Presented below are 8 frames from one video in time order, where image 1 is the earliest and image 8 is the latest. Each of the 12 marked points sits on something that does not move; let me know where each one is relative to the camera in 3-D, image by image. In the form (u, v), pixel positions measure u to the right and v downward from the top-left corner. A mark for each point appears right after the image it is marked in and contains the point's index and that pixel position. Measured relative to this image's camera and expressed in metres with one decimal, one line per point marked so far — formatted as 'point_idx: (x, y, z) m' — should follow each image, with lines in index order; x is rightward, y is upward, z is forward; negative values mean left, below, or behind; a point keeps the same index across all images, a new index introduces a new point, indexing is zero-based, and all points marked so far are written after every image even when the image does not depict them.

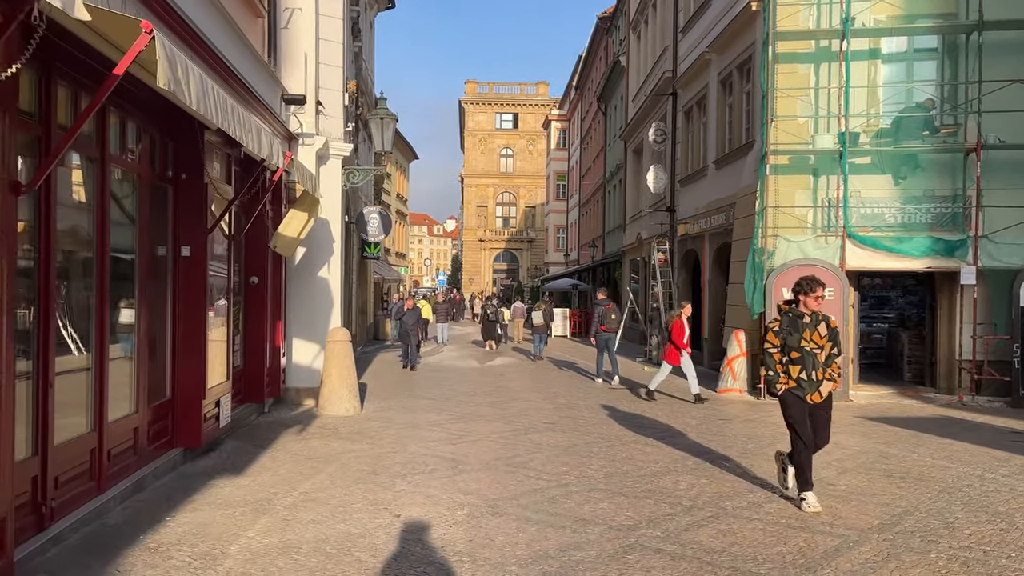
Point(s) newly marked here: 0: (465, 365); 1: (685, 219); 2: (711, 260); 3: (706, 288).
0: (-1.1, -1.7, +18.4) m
1: (+4.0, +1.6, +19.3) m
2: (+4.2, +0.6, +17.2) m
3: (+4.1, 0.0, +17.6) m
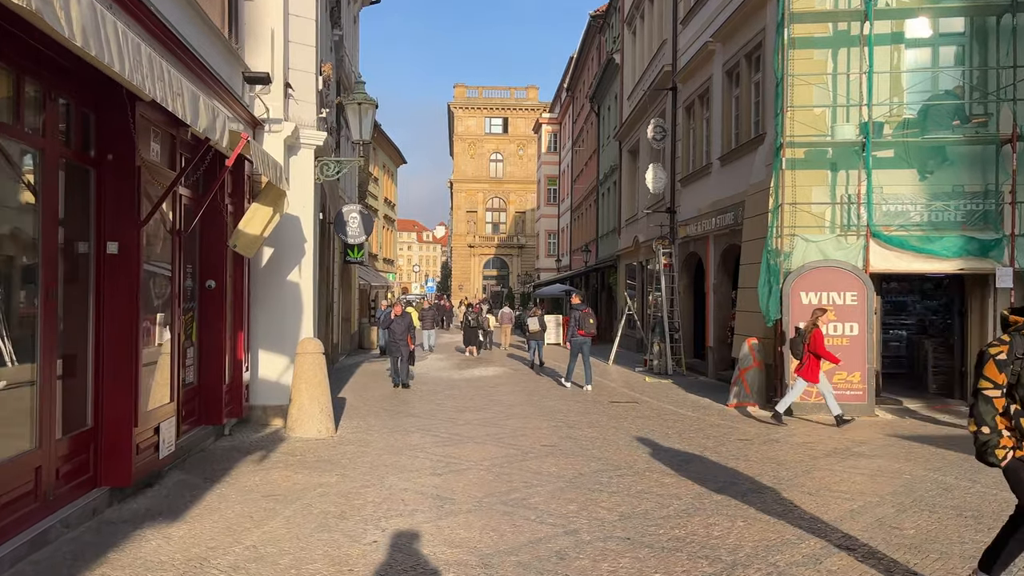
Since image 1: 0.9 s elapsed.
0: (-1.2, -1.8, +17.3) m
1: (+3.9, +1.5, +18.2) m
2: (+4.0, +0.5, +16.1) m
3: (+4.0, -0.1, +16.5) m
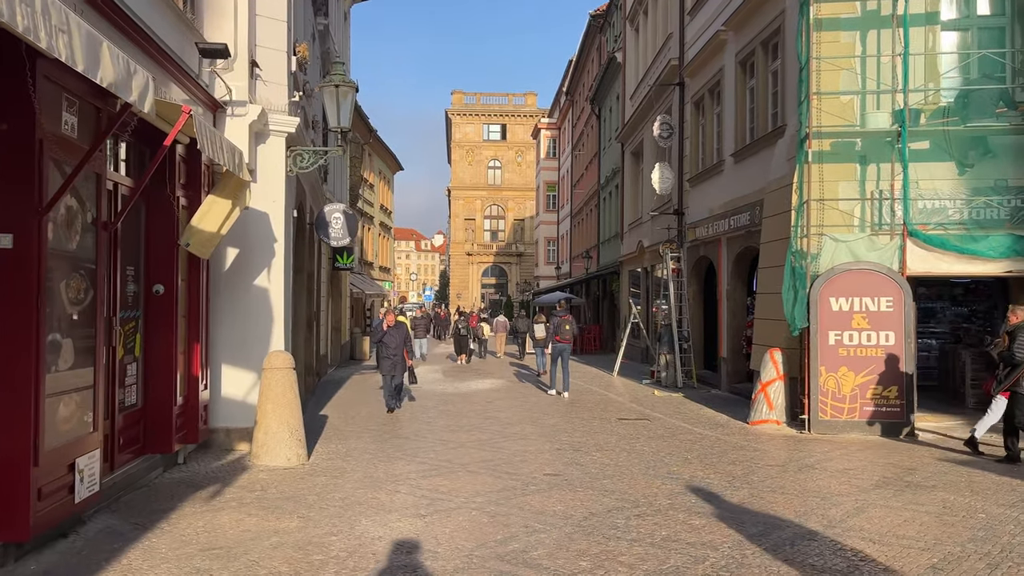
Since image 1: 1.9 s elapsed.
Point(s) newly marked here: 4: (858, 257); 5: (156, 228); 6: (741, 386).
0: (-1.3, -2.0, +16.1) m
1: (+3.8, +1.4, +17.1) m
2: (+4.0, +0.4, +15.0) m
3: (+3.9, -0.2, +15.4) m
4: (+4.4, +0.4, +10.6) m
5: (-3.0, +0.5, +6.9) m
6: (+4.0, -1.8, +14.6) m
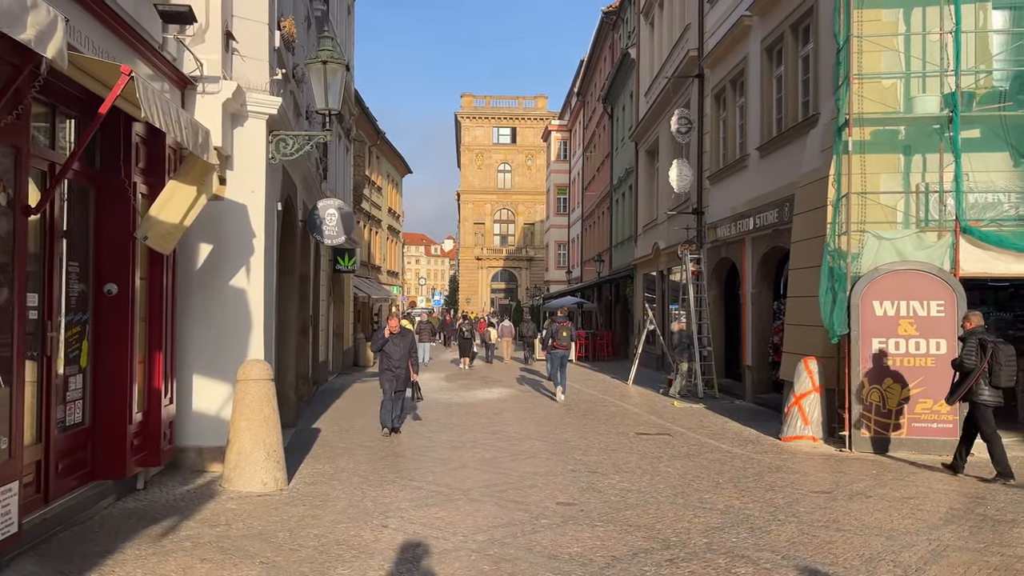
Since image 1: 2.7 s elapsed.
0: (-1.1, -2.0, +15.2) m
1: (+4.0, +1.3, +16.1) m
2: (+4.1, +0.3, +13.9) m
3: (+4.1, -0.3, +14.4) m
4: (+4.5, +0.4, +9.5) m
5: (-2.9, +0.5, +6.0) m
6: (+4.2, -1.8, +13.6) m
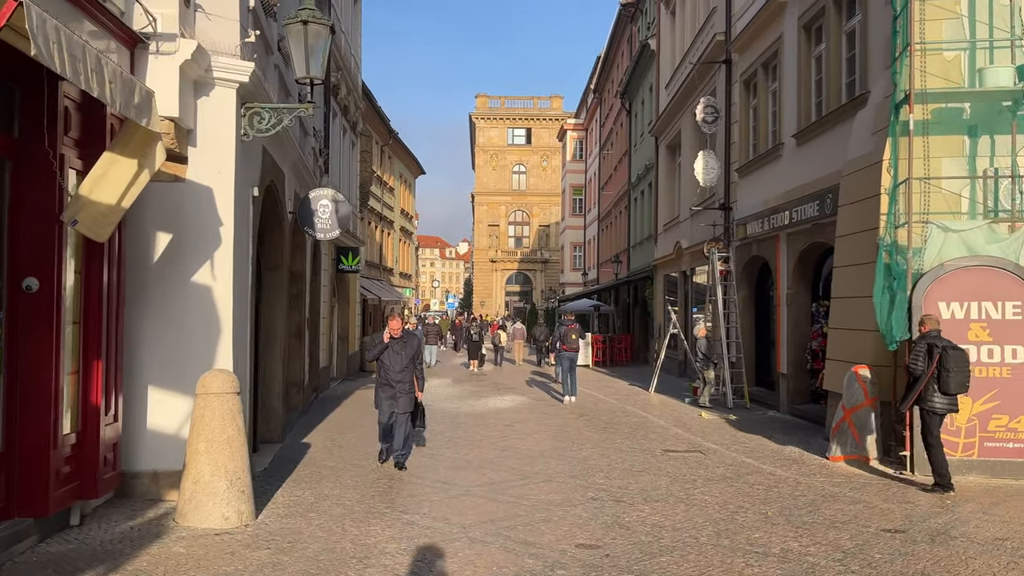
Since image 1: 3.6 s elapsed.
0: (-0.9, -2.0, +14.0) m
1: (+4.2, +1.3, +14.9) m
2: (+4.3, +0.3, +12.7) m
3: (+4.3, -0.3, +13.2) m
4: (+4.6, +0.4, +8.3) m
5: (-2.9, +0.5, +4.9) m
6: (+4.4, -1.8, +12.4) m
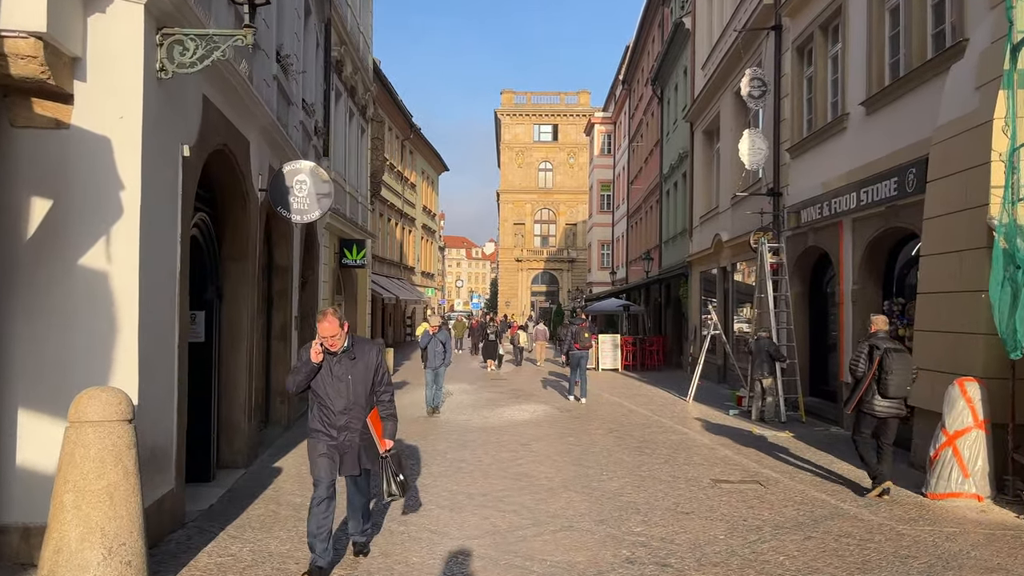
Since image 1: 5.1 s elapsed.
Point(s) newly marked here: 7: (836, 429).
0: (-0.6, -2.0, +12.3) m
1: (+4.6, +1.3, +13.0) m
2: (+4.6, +0.4, +10.8) m
3: (+4.6, -0.2, +11.3) m
4: (+4.7, +0.4, +6.4) m
5: (-2.9, +0.6, +3.2) m
6: (+4.6, -1.8, +10.4) m
7: (+4.4, -1.9, +11.1) m
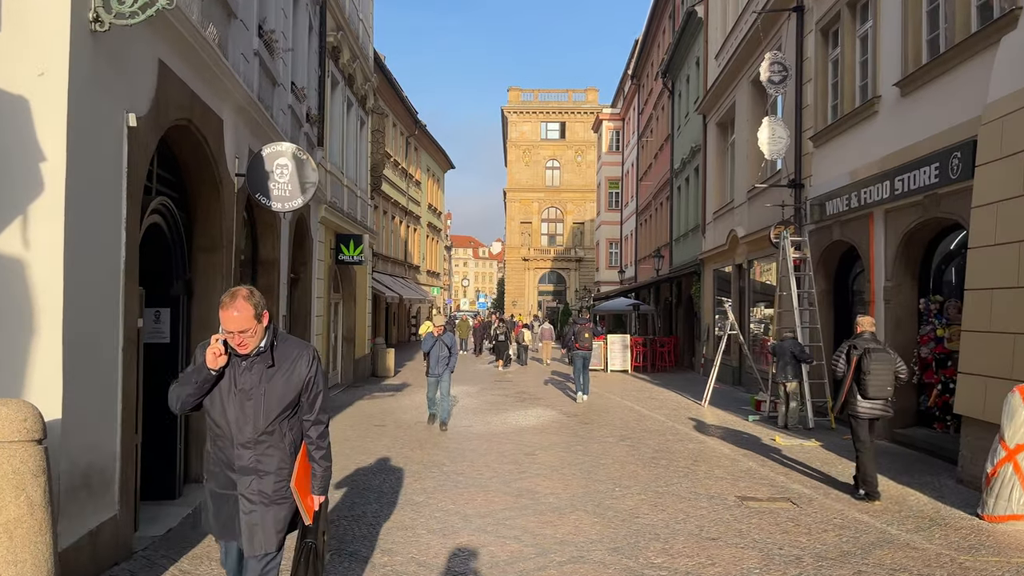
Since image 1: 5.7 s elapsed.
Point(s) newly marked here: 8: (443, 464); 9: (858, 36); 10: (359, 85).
0: (-0.5, -1.9, +11.5) m
1: (+4.6, +1.4, +12.1) m
2: (+4.6, +0.4, +10.0) m
3: (+4.6, -0.2, +10.4) m
4: (+4.8, +0.5, +5.6) m
5: (-2.9, +0.7, +2.4) m
6: (+4.6, -1.7, +9.6) m
7: (+4.4, -1.9, +10.2) m
8: (-0.7, -1.8, +8.4) m
9: (+4.8, +3.5, +11.6) m
10: (-3.4, +4.5, +18.2) m
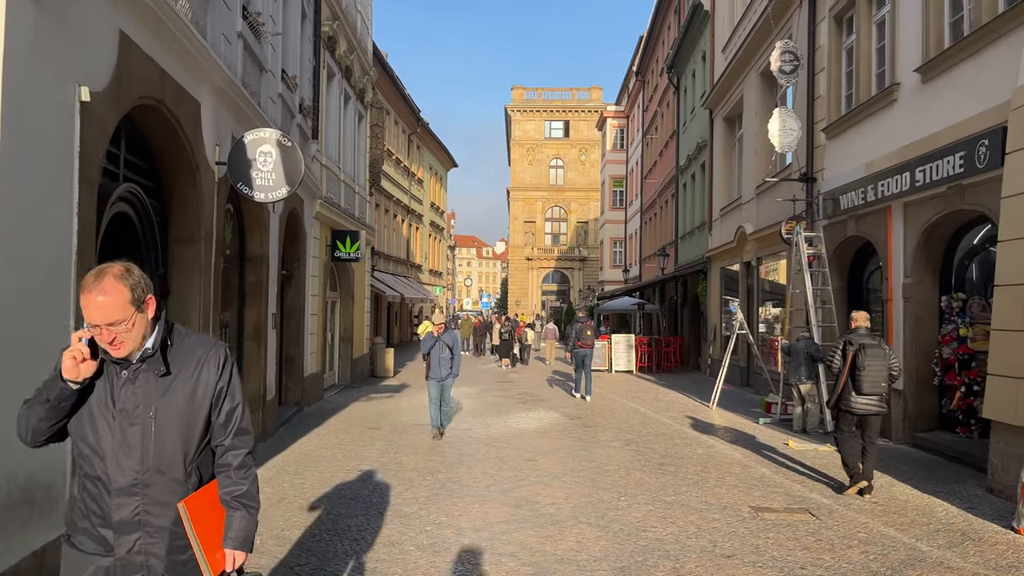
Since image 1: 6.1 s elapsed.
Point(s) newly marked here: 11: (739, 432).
0: (-0.5, -1.9, +11.0) m
1: (+4.6, +1.4, +11.6) m
2: (+4.6, +0.5, +9.5) m
3: (+4.6, -0.1, +9.9) m
4: (+4.7, +0.5, +5.1) m
5: (-2.9, +0.7, +2.0) m
6: (+4.6, -1.7, +9.1) m
7: (+4.4, -1.8, +9.7) m
8: (-0.7, -1.7, +7.9) m
9: (+4.8, +3.6, +11.1) m
10: (-3.3, +4.5, +17.8) m
11: (+3.0, -1.9, +11.0) m
